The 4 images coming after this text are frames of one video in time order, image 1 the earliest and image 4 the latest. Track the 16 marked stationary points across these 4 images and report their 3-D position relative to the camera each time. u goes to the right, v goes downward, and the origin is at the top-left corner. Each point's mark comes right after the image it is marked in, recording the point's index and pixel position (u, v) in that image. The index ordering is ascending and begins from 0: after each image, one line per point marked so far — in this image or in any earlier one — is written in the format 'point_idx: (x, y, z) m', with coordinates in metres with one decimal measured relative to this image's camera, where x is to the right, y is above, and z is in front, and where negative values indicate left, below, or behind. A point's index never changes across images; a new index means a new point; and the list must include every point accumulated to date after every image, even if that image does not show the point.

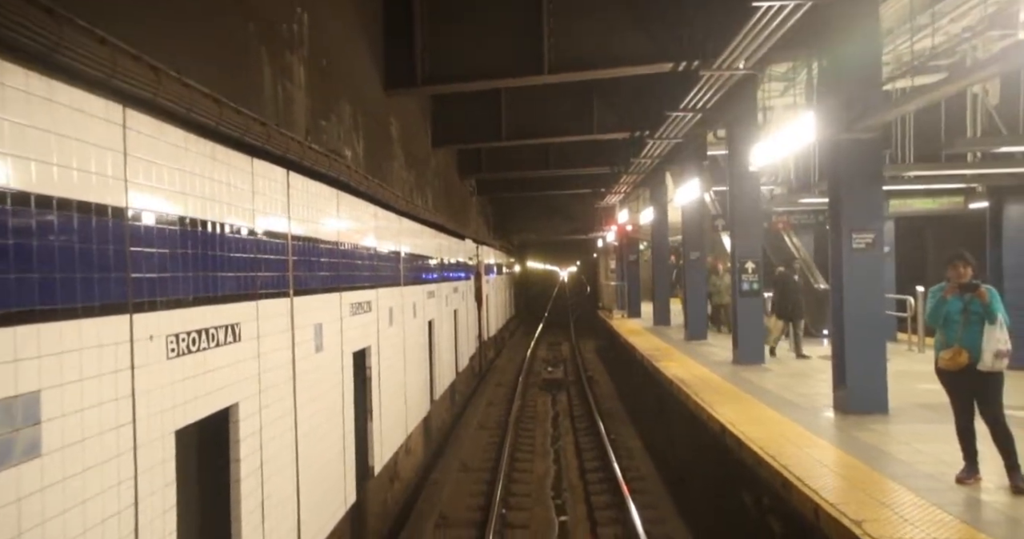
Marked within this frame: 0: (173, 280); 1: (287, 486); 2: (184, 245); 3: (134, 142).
0: (-1.6, 0.0, +2.9) m
1: (-1.5, -1.5, +4.1) m
2: (-1.6, +0.1, +3.1) m
3: (-1.6, +0.6, +2.7) m
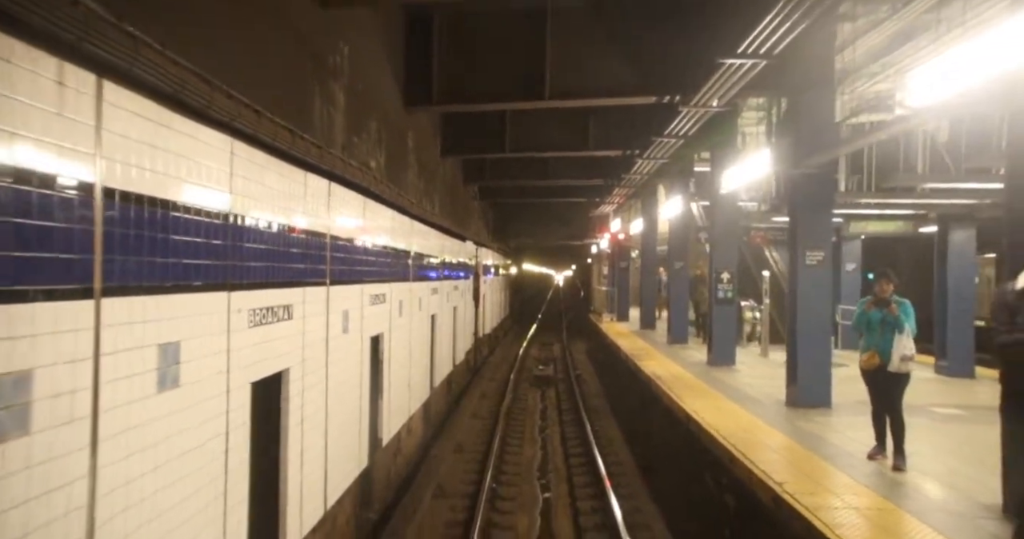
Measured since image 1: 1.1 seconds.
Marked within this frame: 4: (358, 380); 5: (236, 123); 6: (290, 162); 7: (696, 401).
0: (-1.6, 0.0, +3.8) m
1: (-1.6, -1.4, +5.0) m
2: (-1.6, +0.2, +4.0) m
3: (-1.6, +0.6, +3.6) m
4: (-1.6, -1.1, +6.1) m
5: (-1.6, +0.8, +3.5) m
6: (-1.6, +0.8, +4.5) m
7: (+2.6, -1.8, +8.5) m
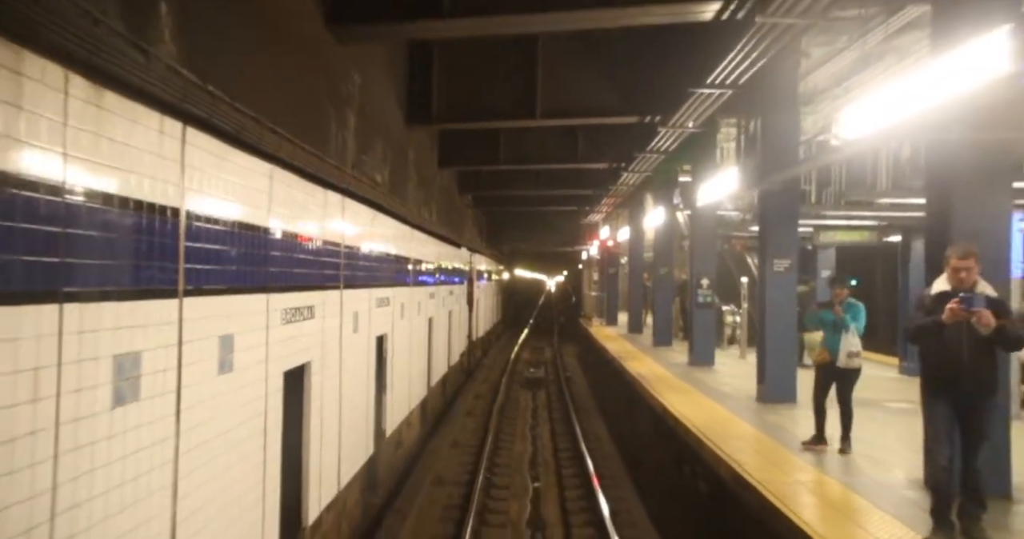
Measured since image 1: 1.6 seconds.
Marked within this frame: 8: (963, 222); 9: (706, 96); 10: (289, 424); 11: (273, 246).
0: (-1.6, 0.0, +4.4) m
1: (-1.6, -1.5, +5.6) m
2: (-1.7, +0.1, +4.6) m
3: (-1.6, +0.6, +4.3) m
4: (-1.6, -1.2, +6.7) m
5: (-1.6, +0.8, +4.1) m
6: (-1.7, +0.7, +5.1) m
7: (+2.5, -1.9, +9.2) m
8: (+3.5, +0.4, +4.7) m
9: (+2.4, +2.1, +7.3) m
10: (-1.8, -1.2, +4.7) m
11: (-1.6, +0.2, +4.2) m
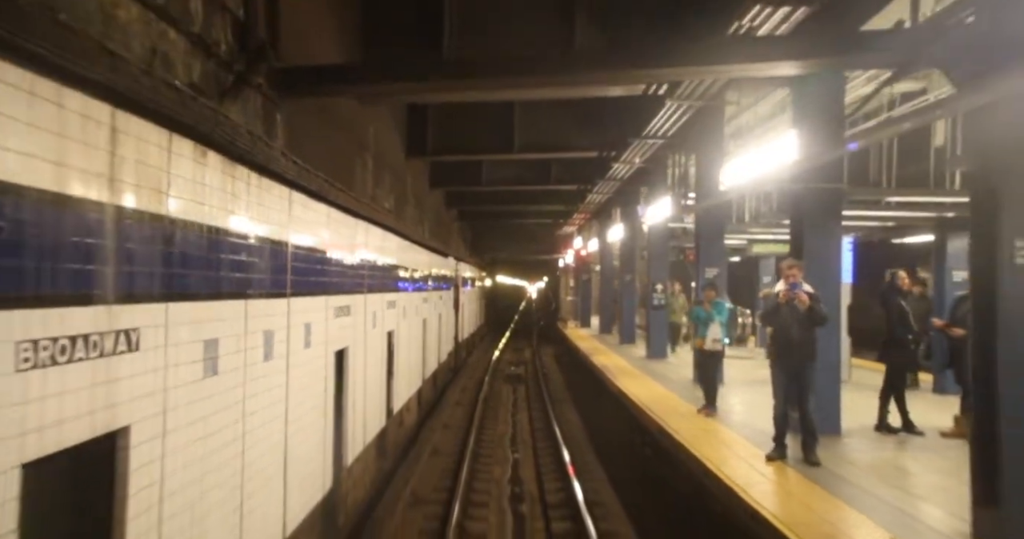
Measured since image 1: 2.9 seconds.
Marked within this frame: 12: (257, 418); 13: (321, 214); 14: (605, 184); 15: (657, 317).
0: (-1.8, -0.1, +6.2) m
1: (-1.8, -1.6, +7.4) m
2: (-1.8, 0.0, +6.4) m
3: (-1.8, +0.5, +6.1) m
4: (-1.9, -1.3, +8.5) m
5: (-1.8, +0.7, +5.9) m
6: (-1.9, +0.6, +6.9) m
7: (+2.2, -2.1, +11.1) m
8: (+3.3, +0.3, +6.6) m
9: (+2.1, +2.0, +9.2) m
10: (-1.9, -1.3, +6.5) m
11: (-1.8, +0.1, +6.0) m
12: (-1.7, -1.0, +4.1) m
13: (-1.8, +0.5, +5.6) m
14: (+2.1, +1.9, +13.6) m
15: (+3.4, -1.1, +14.1) m
